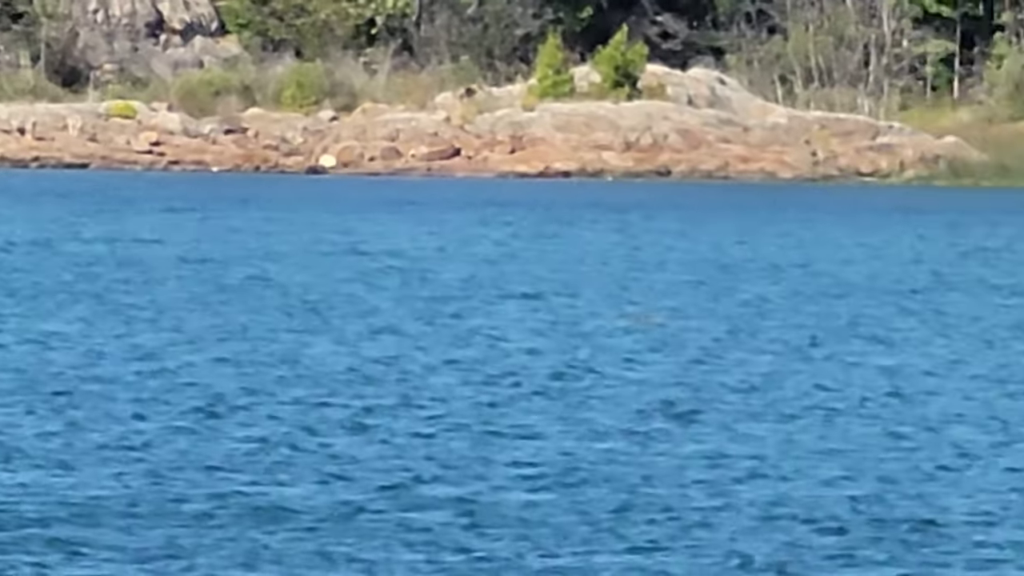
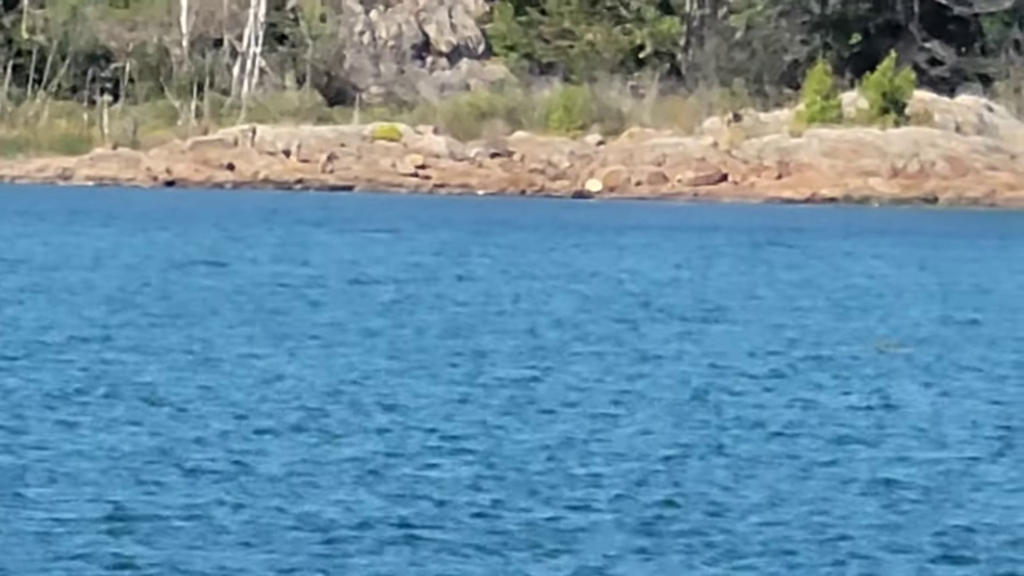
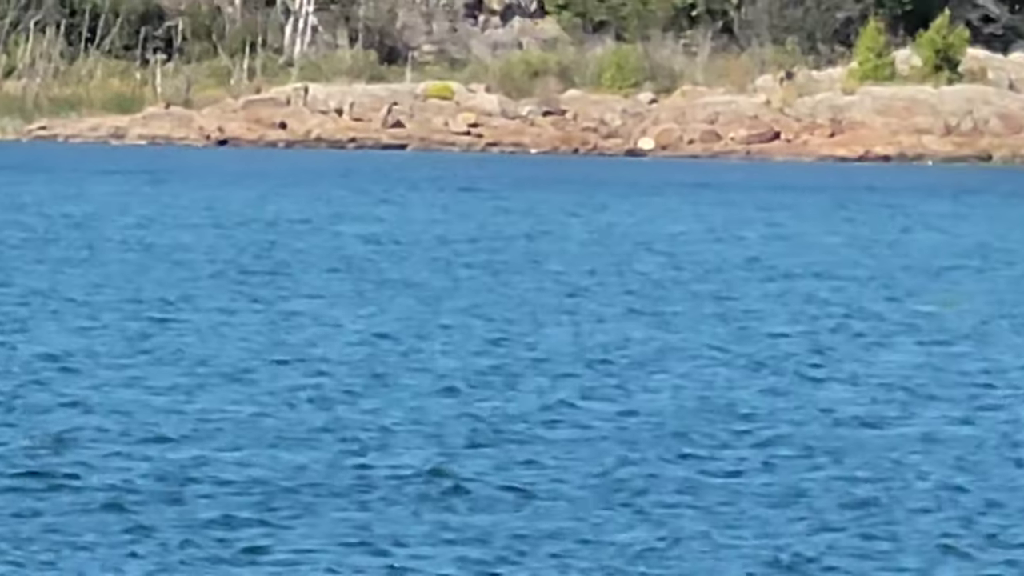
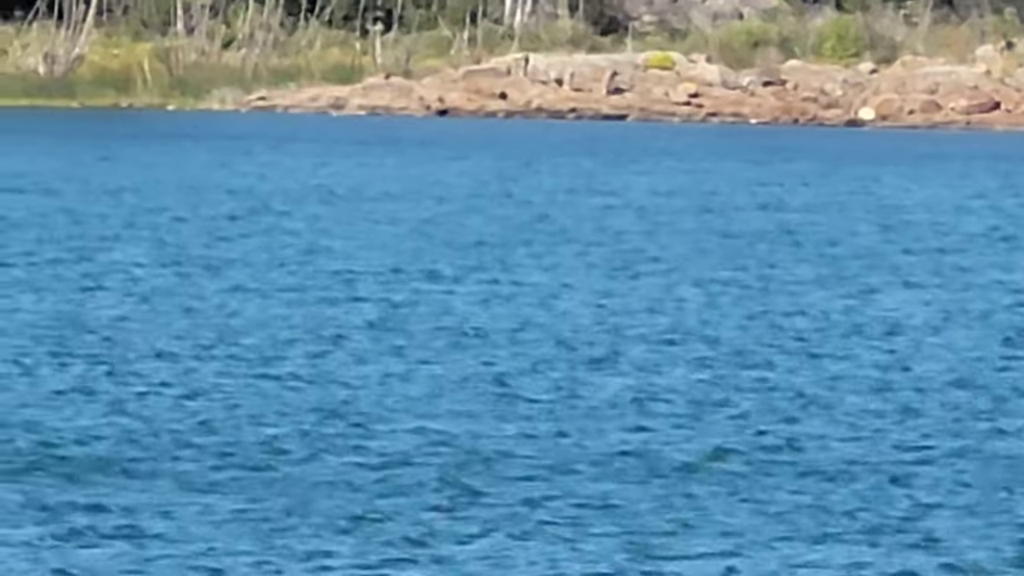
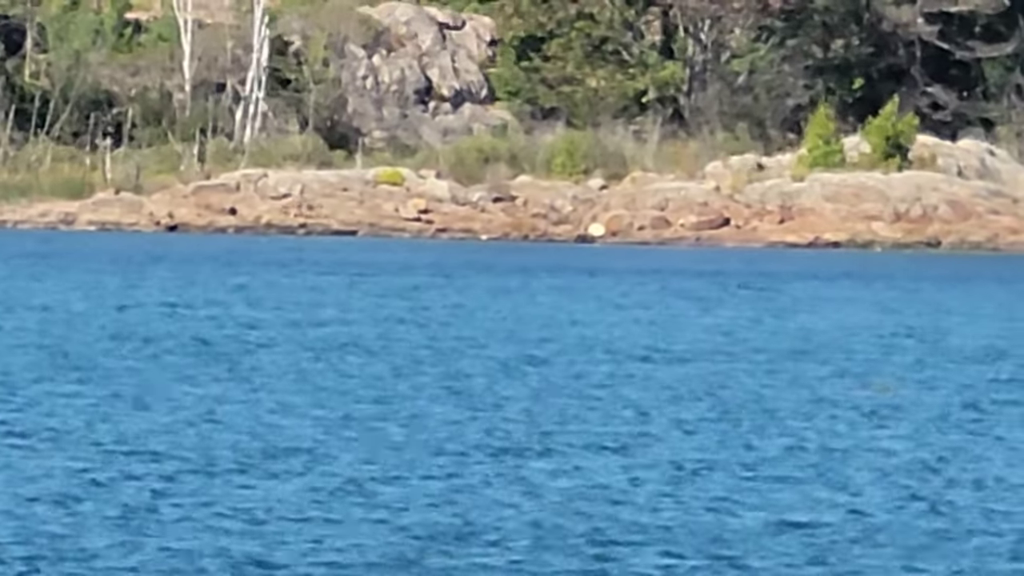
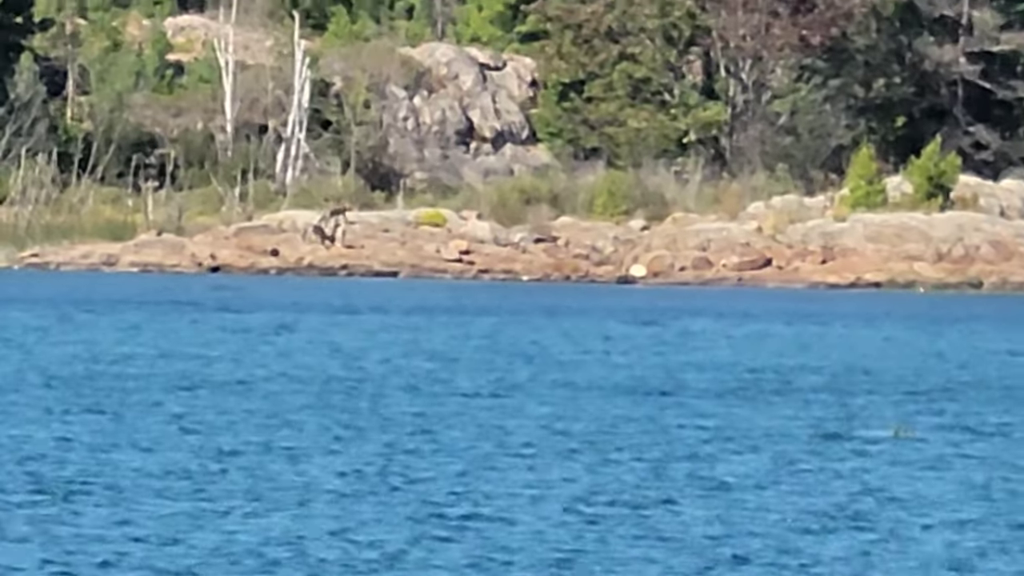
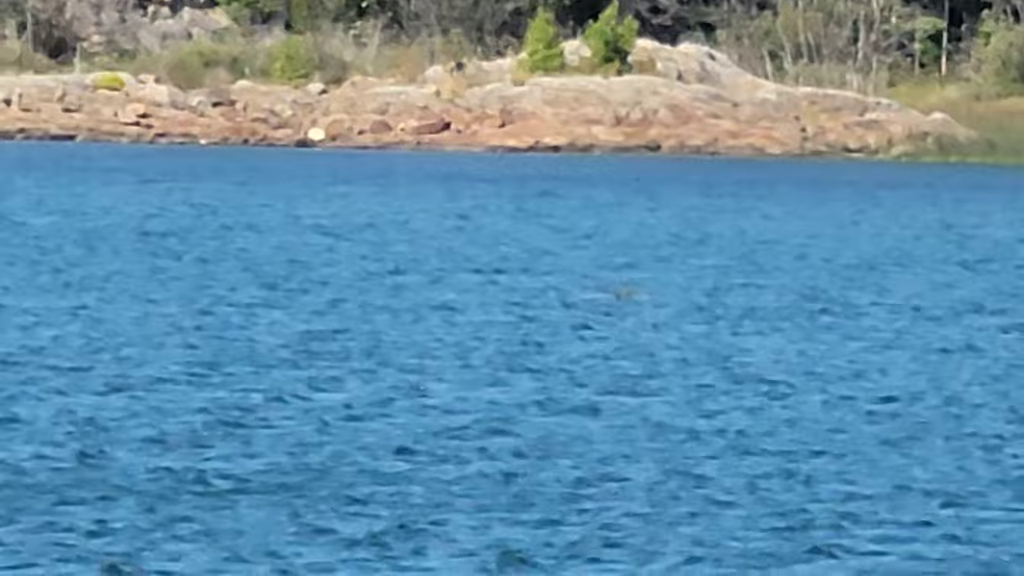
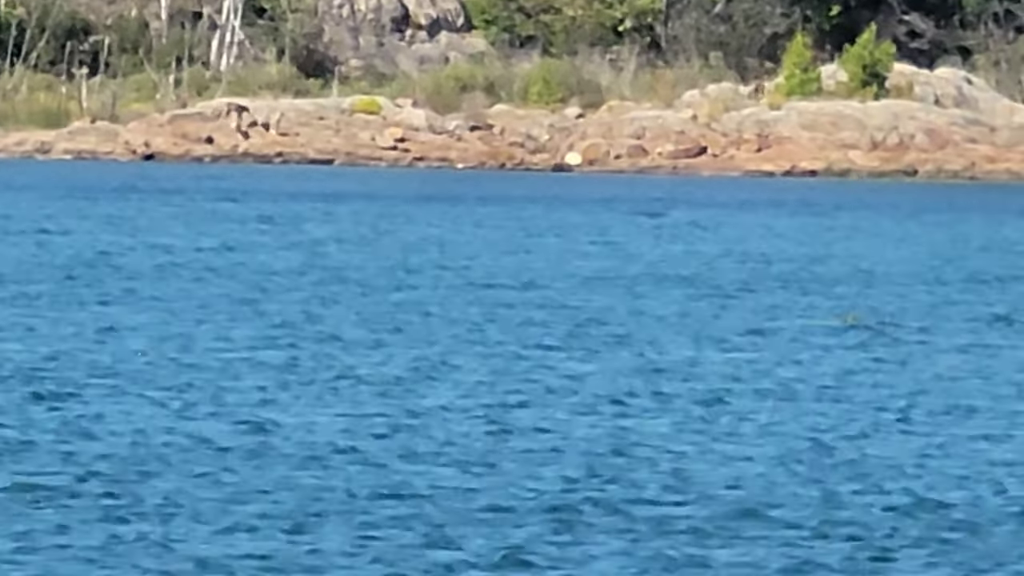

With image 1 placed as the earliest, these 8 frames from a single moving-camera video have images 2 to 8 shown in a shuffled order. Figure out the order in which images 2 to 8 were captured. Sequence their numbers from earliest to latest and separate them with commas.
7, 4, 3, 2, 5, 8, 6
